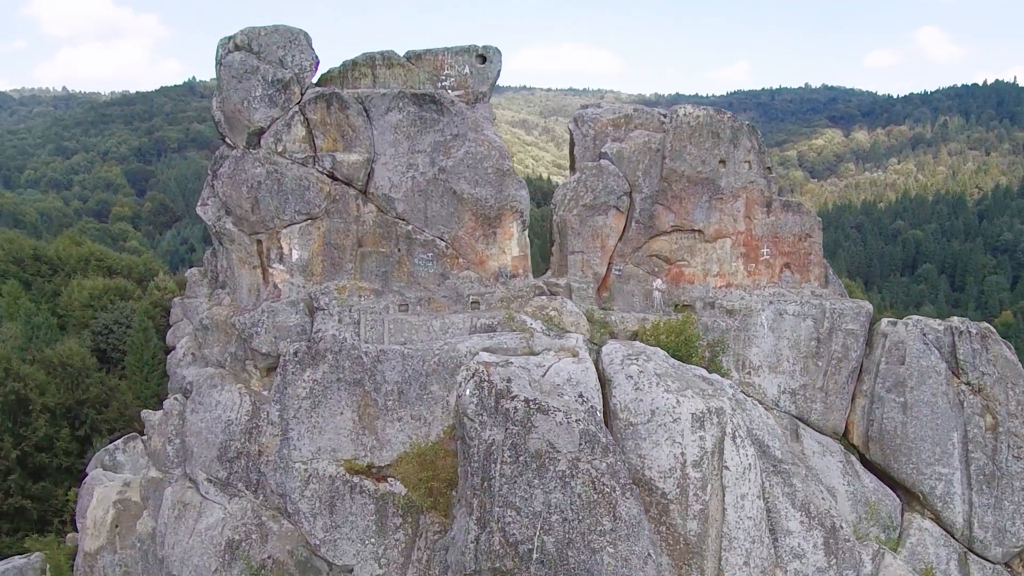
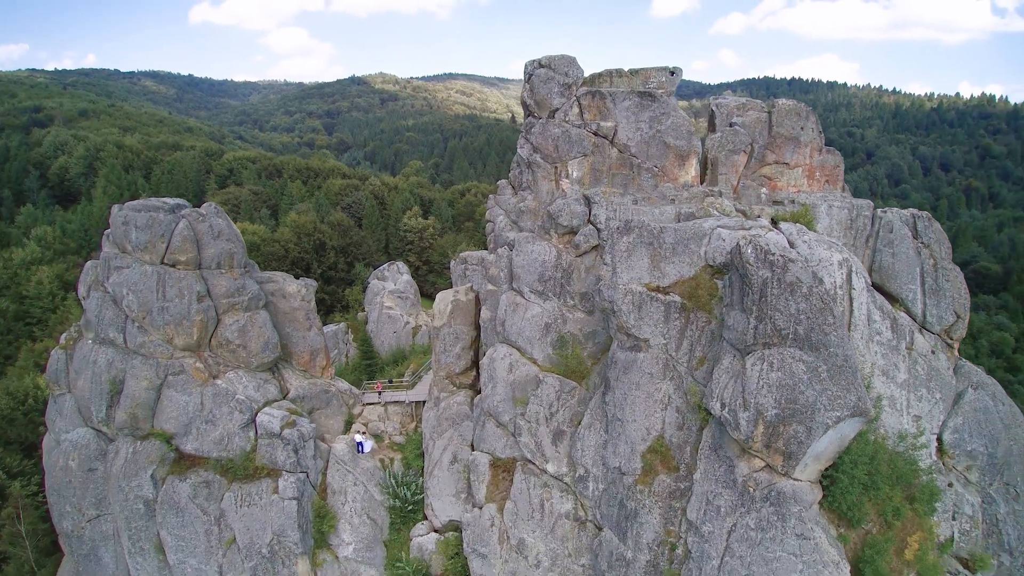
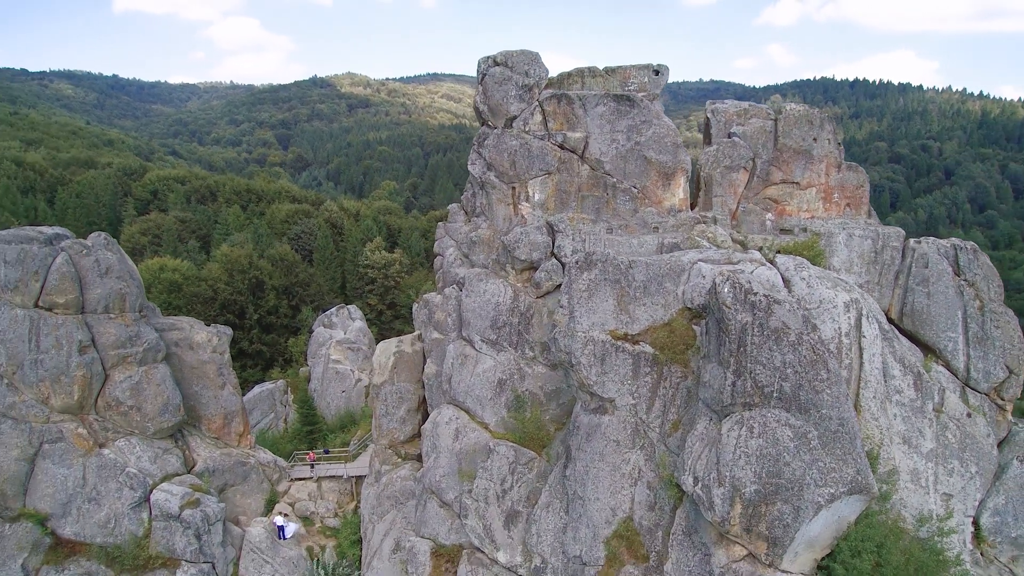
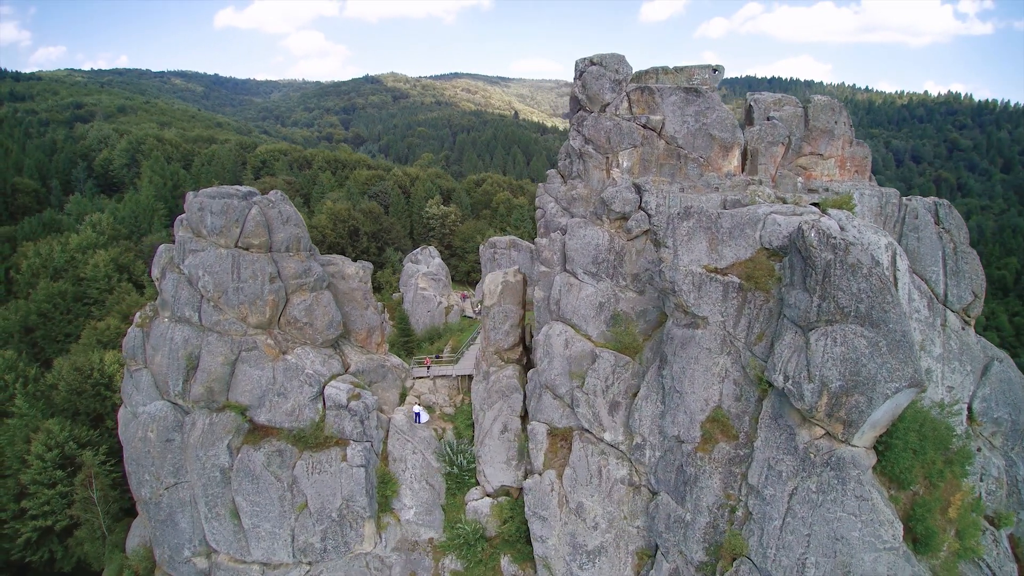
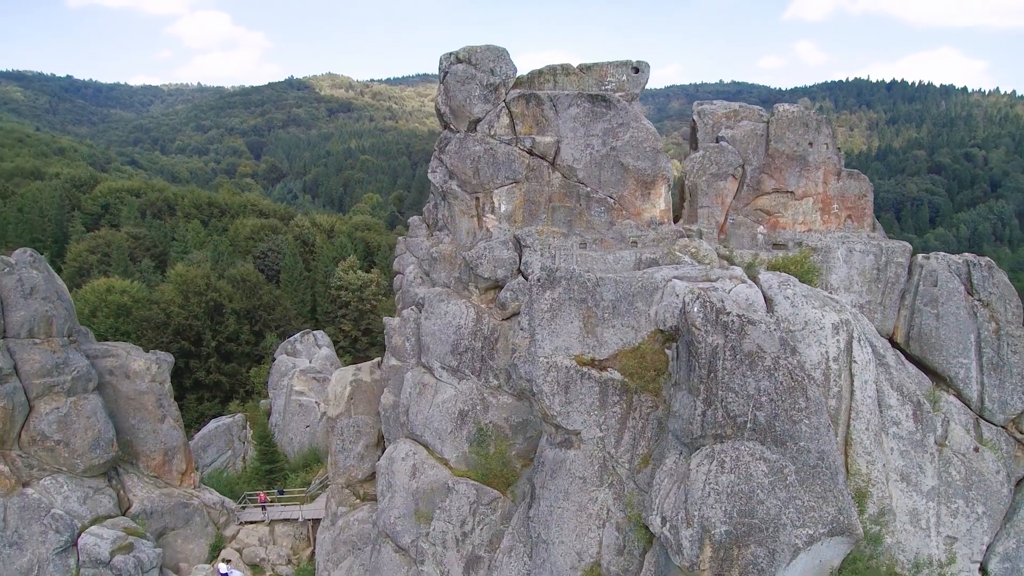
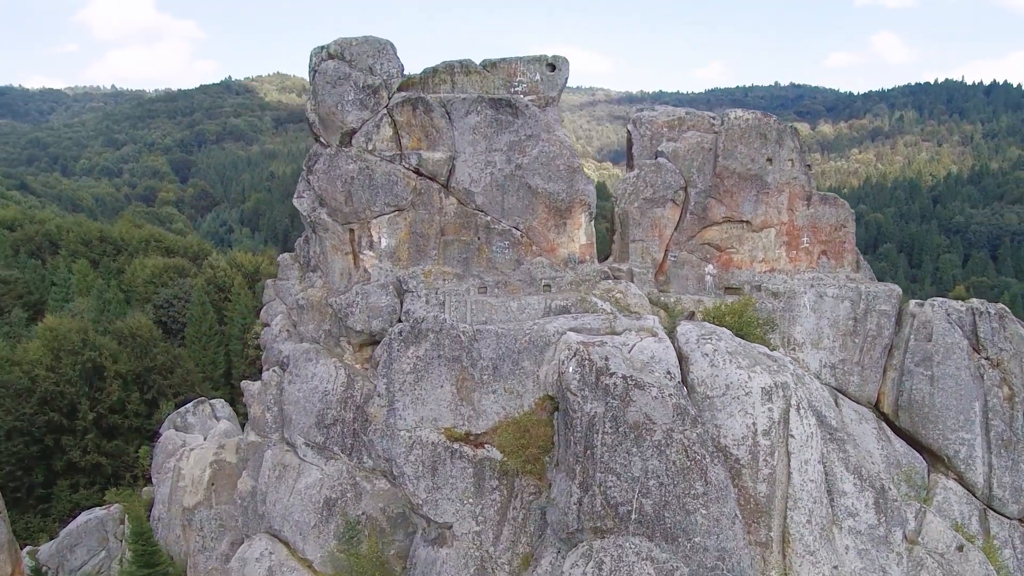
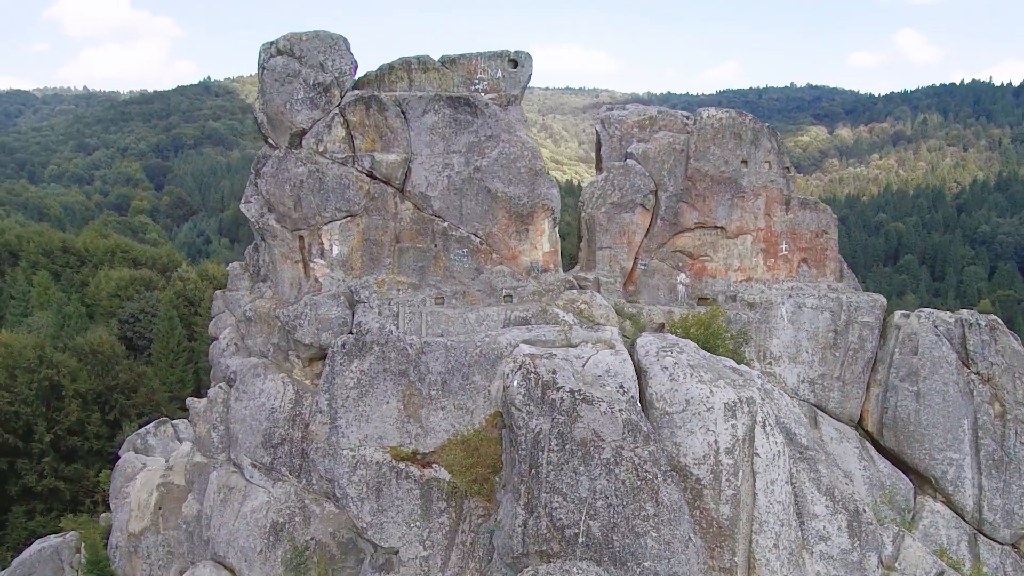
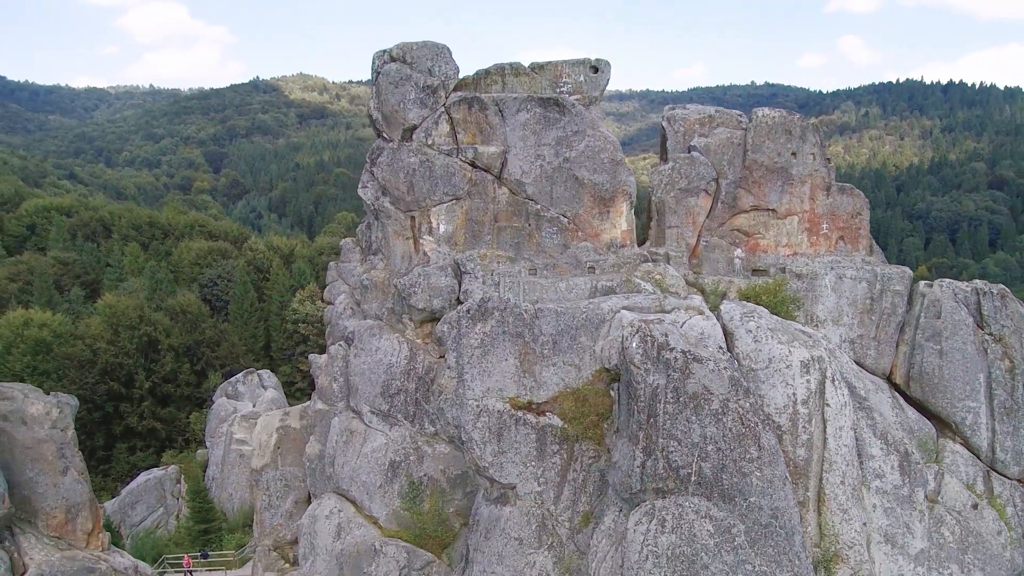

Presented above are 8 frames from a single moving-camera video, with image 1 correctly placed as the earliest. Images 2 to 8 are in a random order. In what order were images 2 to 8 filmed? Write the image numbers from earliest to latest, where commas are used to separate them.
7, 6, 8, 5, 3, 2, 4
